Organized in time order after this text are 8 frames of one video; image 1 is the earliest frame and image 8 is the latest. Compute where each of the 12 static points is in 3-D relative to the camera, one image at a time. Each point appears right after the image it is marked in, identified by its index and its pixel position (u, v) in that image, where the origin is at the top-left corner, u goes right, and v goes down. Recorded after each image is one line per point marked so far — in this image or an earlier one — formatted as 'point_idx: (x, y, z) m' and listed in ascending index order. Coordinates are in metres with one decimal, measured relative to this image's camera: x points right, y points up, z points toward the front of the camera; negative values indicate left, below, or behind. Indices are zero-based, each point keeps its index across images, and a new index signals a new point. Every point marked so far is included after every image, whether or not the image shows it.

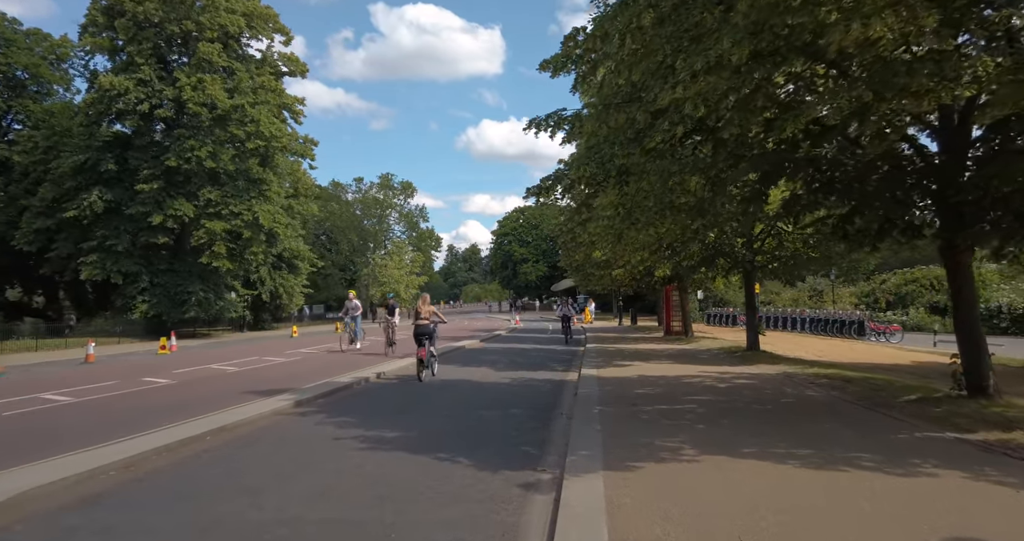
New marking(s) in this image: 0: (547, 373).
0: (+0.8, -2.5, +14.6) m
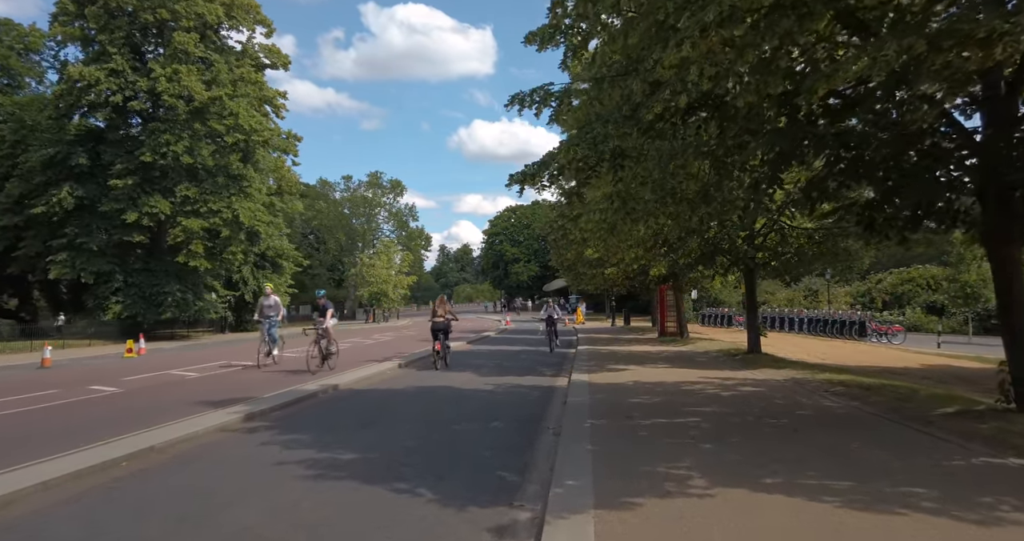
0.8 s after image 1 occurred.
0: (+0.5, -2.4, +13.6) m
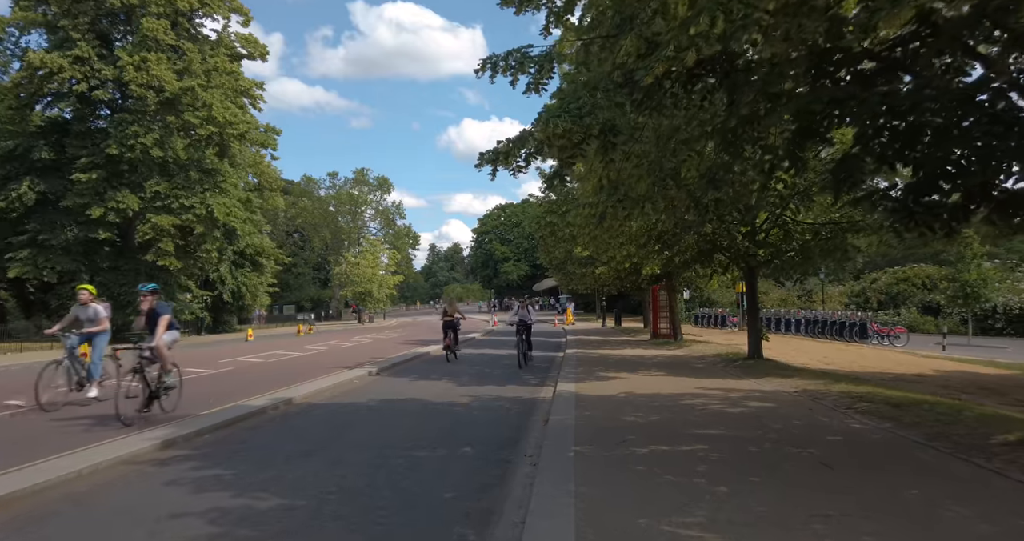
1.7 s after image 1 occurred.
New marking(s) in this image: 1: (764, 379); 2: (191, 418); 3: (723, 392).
0: (+0.1, -2.4, +12.3) m
1: (+4.8, -2.0, +11.6) m
2: (-4.5, -2.1, +8.6) m
3: (+3.5, -2.0, +10.2) m
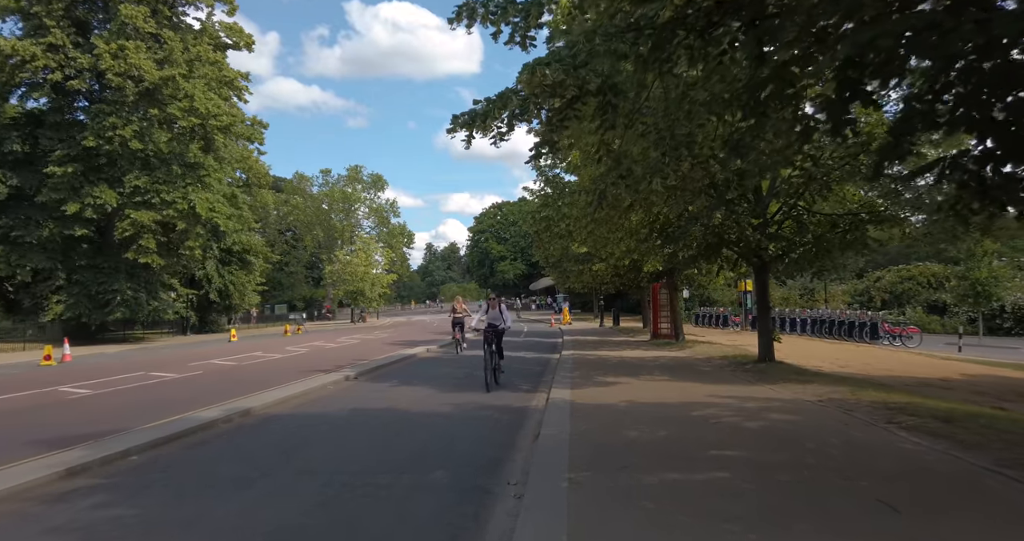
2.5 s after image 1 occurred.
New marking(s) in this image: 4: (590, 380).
0: (-0.1, -2.3, +11.1) m
1: (+4.6, -1.9, +10.5) m
2: (-4.7, -2.0, +7.4) m
3: (+3.3, -1.9, +9.1) m
4: (+1.5, -2.2, +12.3) m
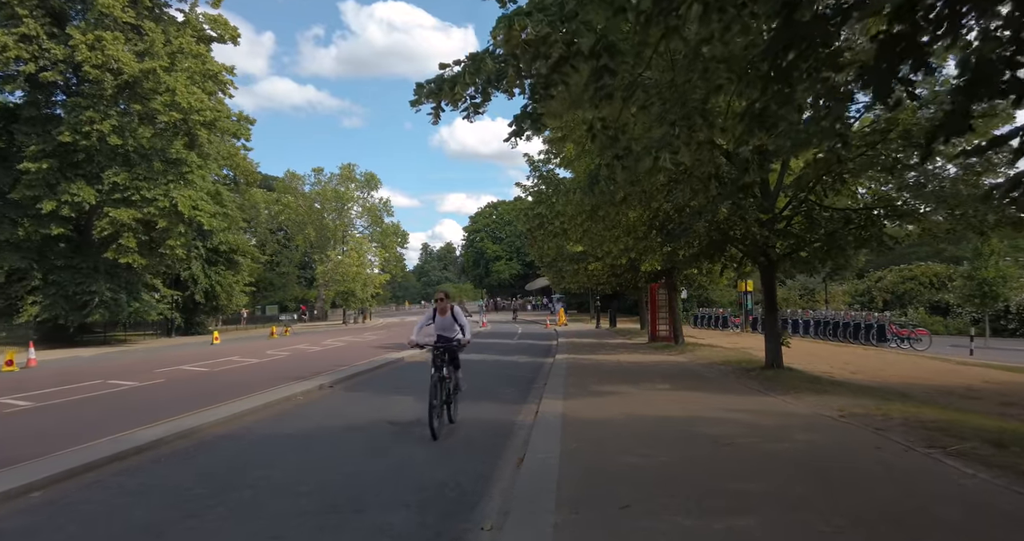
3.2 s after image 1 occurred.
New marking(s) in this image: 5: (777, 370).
0: (-0.3, -2.3, +10.1) m
1: (+4.4, -1.9, +9.5) m
2: (-4.9, -2.0, +6.4) m
3: (+3.1, -1.9, +8.1) m
4: (+1.3, -2.2, +11.3) m
5: (+5.4, -2.0, +12.6) m
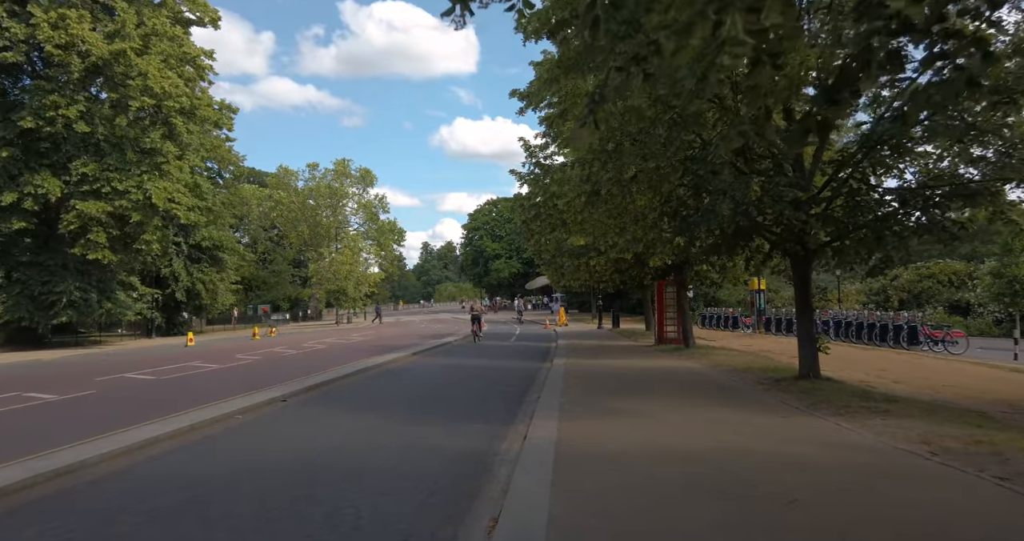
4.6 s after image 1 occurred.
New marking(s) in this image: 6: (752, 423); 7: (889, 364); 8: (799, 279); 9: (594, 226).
0: (-0.5, -2.2, +8.2) m
1: (+4.1, -1.8, +7.5) m
2: (-5.1, -1.8, +4.5) m
3: (+2.9, -1.8, +6.1) m
4: (+1.1, -2.1, +9.4) m
5: (+5.2, -1.9, +10.6) m
6: (+3.0, -1.9, +7.7) m
7: (+9.3, -2.3, +15.2) m
8: (+5.3, -0.1, +11.5) m
9: (+2.0, +1.1, +15.3) m
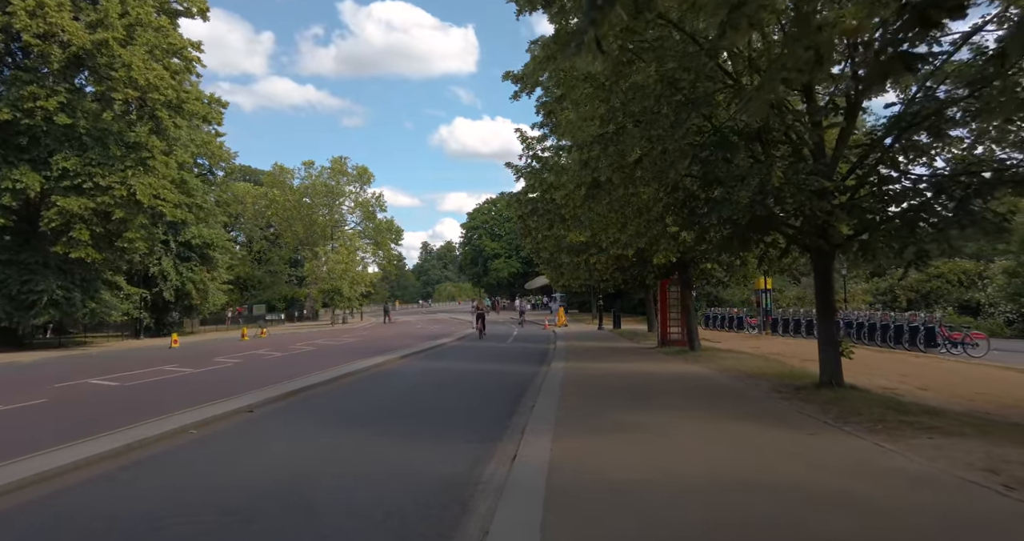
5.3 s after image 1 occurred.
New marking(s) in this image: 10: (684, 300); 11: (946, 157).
0: (-0.7, -2.1, +7.2) m
1: (+4.0, -1.7, +6.5) m
2: (-5.2, -1.8, +3.5) m
3: (+2.8, -1.7, +5.1) m
4: (+1.0, -2.0, +8.4) m
5: (+5.1, -1.8, +9.6) m
6: (+2.9, -1.8, +6.7) m
7: (+9.2, -2.2, +14.2) m
8: (+5.2, -0.1, +10.5) m
9: (+1.9, +1.1, +14.3) m
10: (+5.6, -1.0, +19.9) m
11: (+6.8, +1.8, +9.5) m
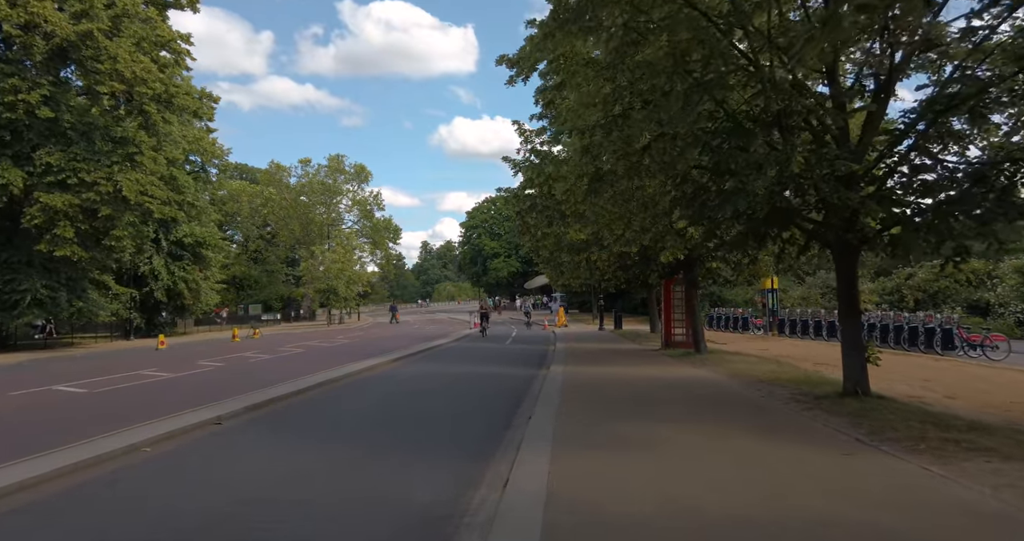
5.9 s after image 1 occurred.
0: (-0.7, -2.1, +6.3) m
1: (+3.9, -1.7, +5.7) m
2: (-5.3, -1.7, +2.6) m
3: (+2.7, -1.7, +4.3) m
4: (+0.9, -2.0, +7.5) m
5: (+5.0, -1.8, +8.7) m
6: (+2.8, -1.8, +5.8) m
7: (+9.1, -2.2, +13.4) m
8: (+5.2, 0.0, +9.6) m
9: (+1.8, +1.2, +13.4) m
10: (+5.5, -1.0, +19.1) m
11: (+6.7, +1.8, +8.7) m
